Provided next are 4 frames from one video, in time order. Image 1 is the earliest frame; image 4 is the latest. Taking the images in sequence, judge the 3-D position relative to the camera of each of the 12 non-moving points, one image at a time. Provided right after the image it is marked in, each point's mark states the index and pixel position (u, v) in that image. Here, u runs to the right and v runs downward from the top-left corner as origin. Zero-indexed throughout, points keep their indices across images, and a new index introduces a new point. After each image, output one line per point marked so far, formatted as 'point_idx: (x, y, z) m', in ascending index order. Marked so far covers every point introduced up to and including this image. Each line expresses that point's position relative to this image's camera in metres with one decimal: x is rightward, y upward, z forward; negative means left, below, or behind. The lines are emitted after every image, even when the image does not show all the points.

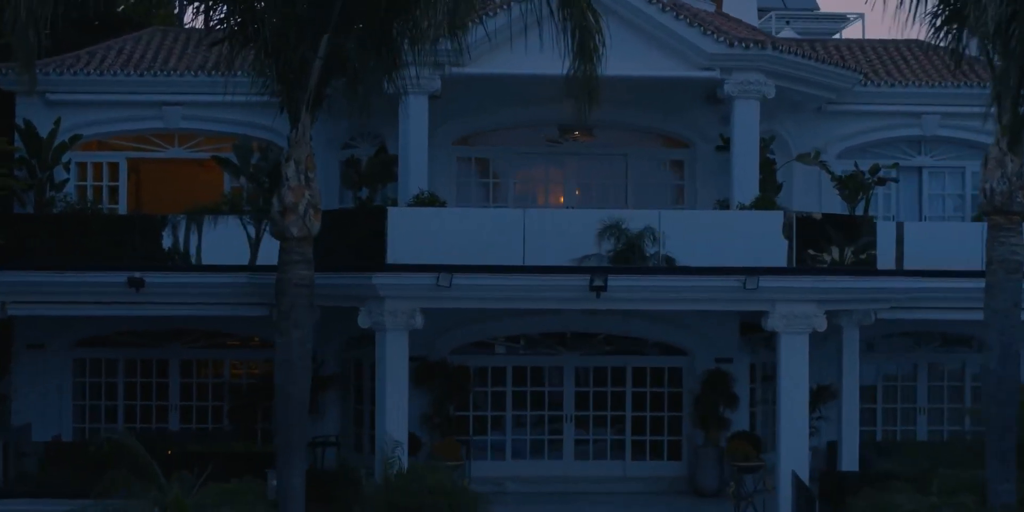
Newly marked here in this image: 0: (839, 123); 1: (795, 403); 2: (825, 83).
0: (+3.9, +1.6, +19.1) m
1: (+2.6, -1.4, +14.8) m
2: (+3.4, +1.9, +17.8) m
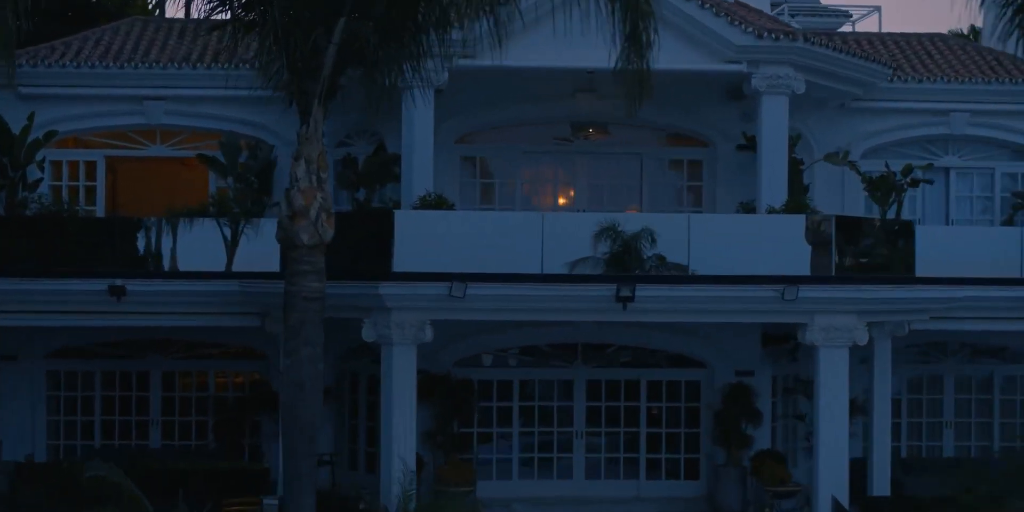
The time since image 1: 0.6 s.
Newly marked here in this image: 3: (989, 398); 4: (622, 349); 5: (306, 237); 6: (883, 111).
0: (+3.9, +1.5, +18.0) m
1: (+2.7, -1.4, +13.7) m
2: (+3.5, +1.8, +16.7) m
3: (+5.5, -1.6, +18.6) m
4: (+1.1, -1.0, +16.8) m
5: (-1.3, +0.1, +9.9) m
6: (+4.1, +1.6, +18.0) m
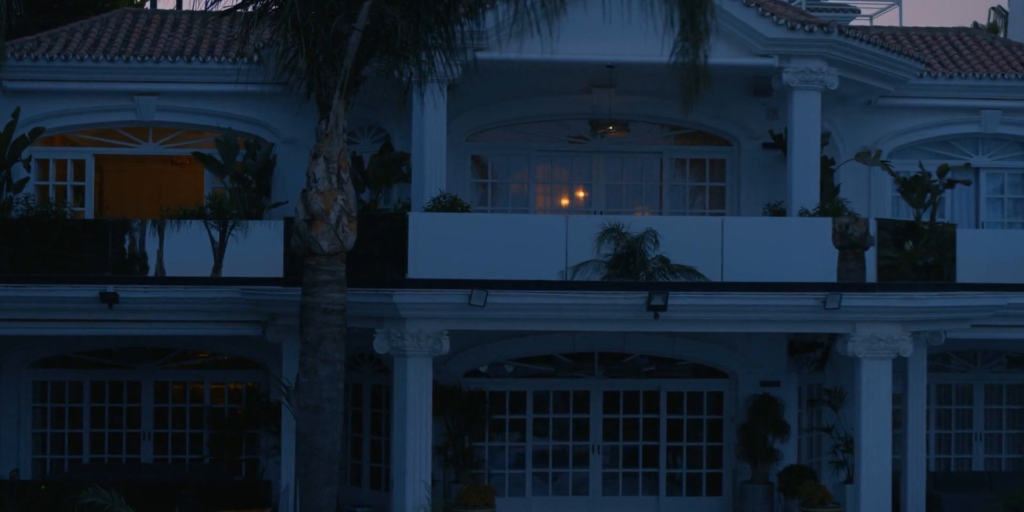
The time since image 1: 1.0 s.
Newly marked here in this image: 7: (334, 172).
0: (+4.0, +1.5, +17.2) m
1: (+2.9, -1.5, +12.9) m
2: (+3.6, +1.8, +15.9) m
3: (+5.6, -1.7, +17.8) m
4: (+1.3, -1.0, +15.9) m
5: (-1.0, +0.1, +9.0) m
6: (+4.3, +1.6, +17.2) m
7: (-1.0, +0.5, +9.0) m
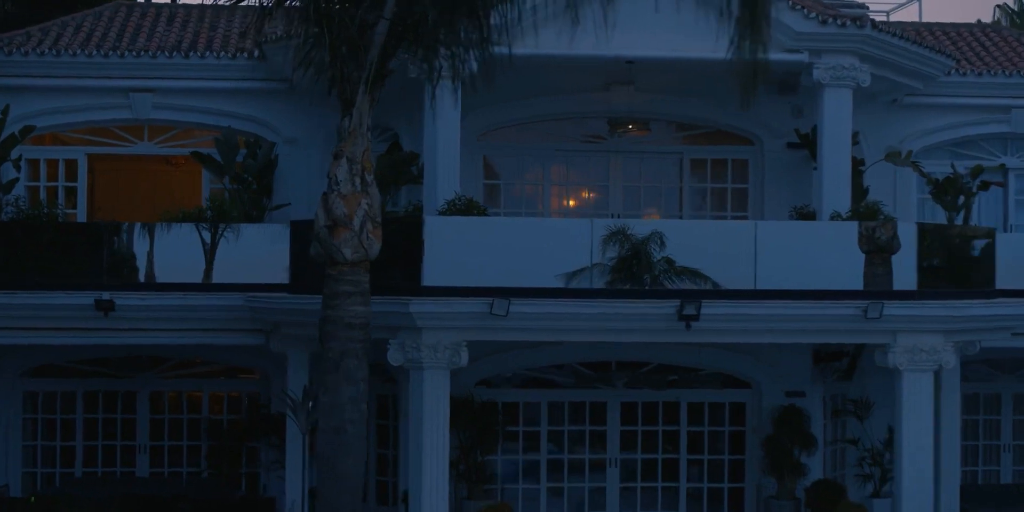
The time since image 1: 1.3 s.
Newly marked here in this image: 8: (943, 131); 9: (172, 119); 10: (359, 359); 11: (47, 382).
0: (+4.2, +1.4, +16.5) m
1: (+3.1, -1.5, +12.2) m
2: (+3.8, +1.8, +15.2) m
3: (+5.7, -1.7, +17.2) m
4: (+1.4, -1.1, +15.2) m
5: (-0.8, 0.0, +8.3) m
6: (+4.4, +1.5, +16.5) m
7: (-0.8, +0.4, +8.3) m
8: (+4.5, +1.3, +16.6) m
9: (-3.4, +1.4, +16.1) m
10: (-0.8, -0.5, +8.3) m
11: (-4.6, -1.2, +16.1) m
